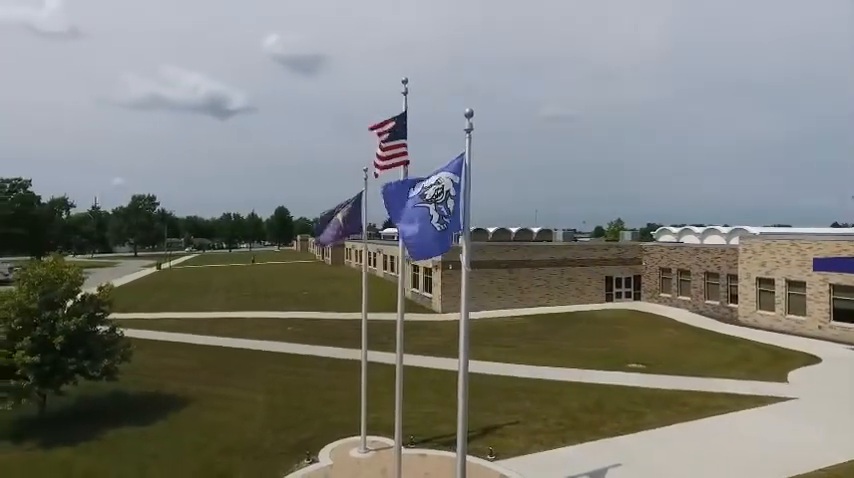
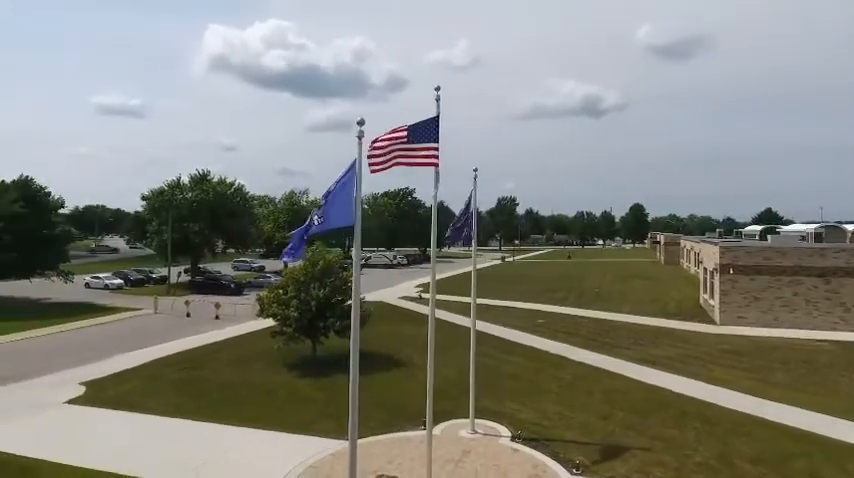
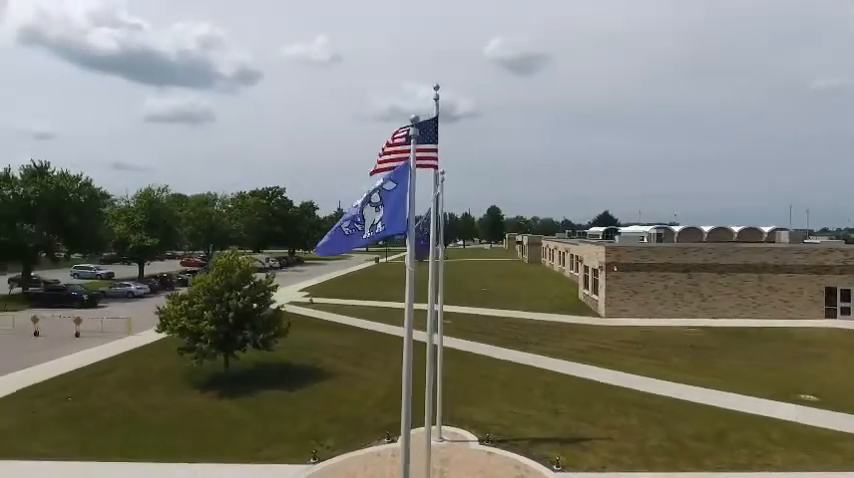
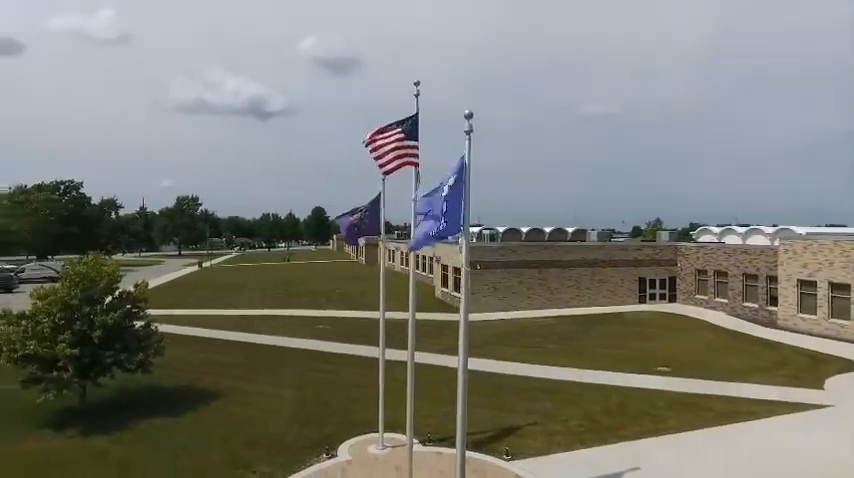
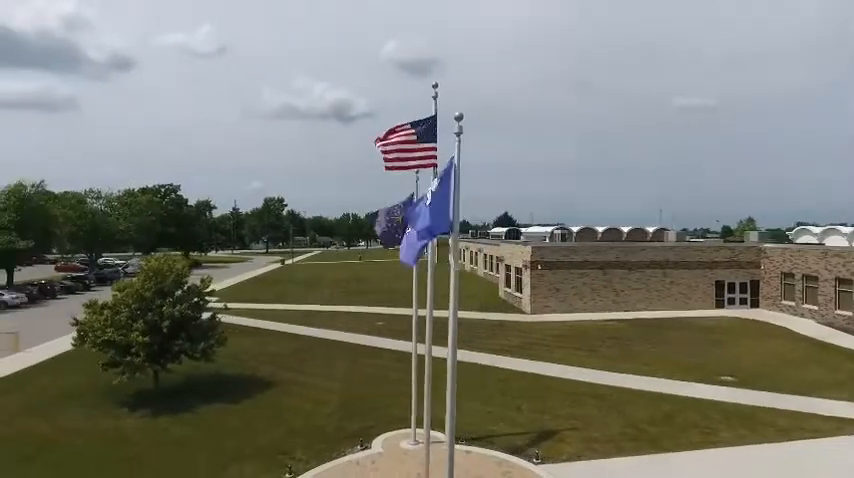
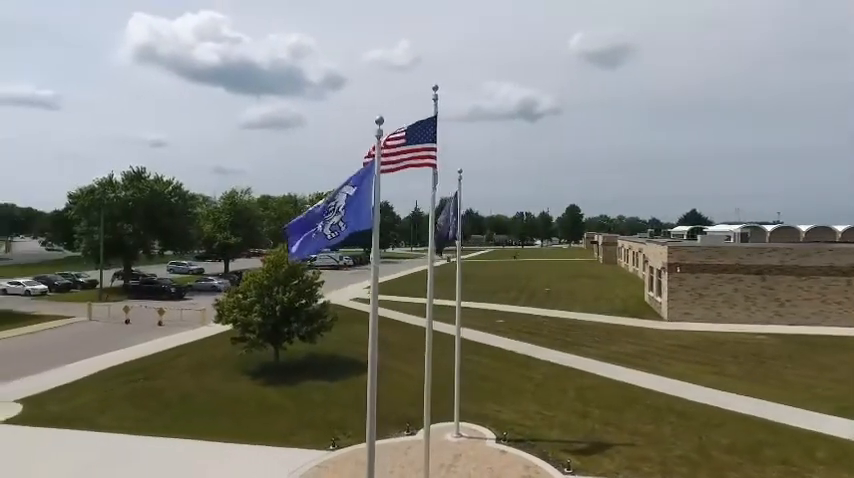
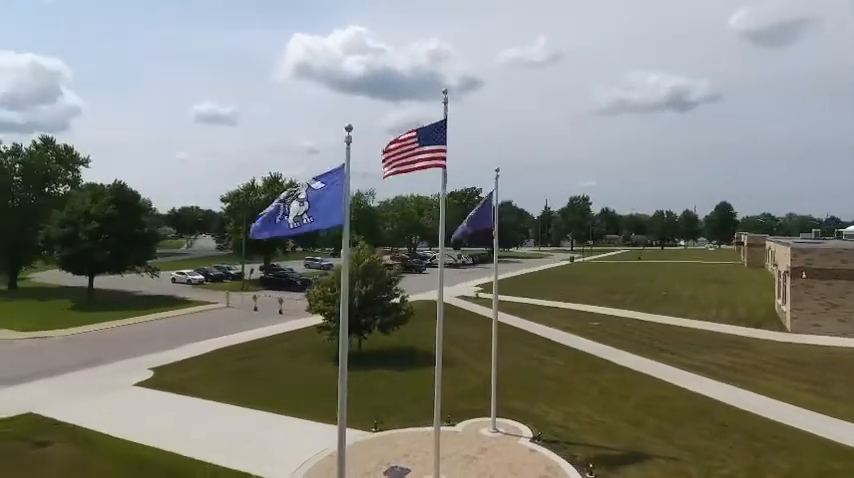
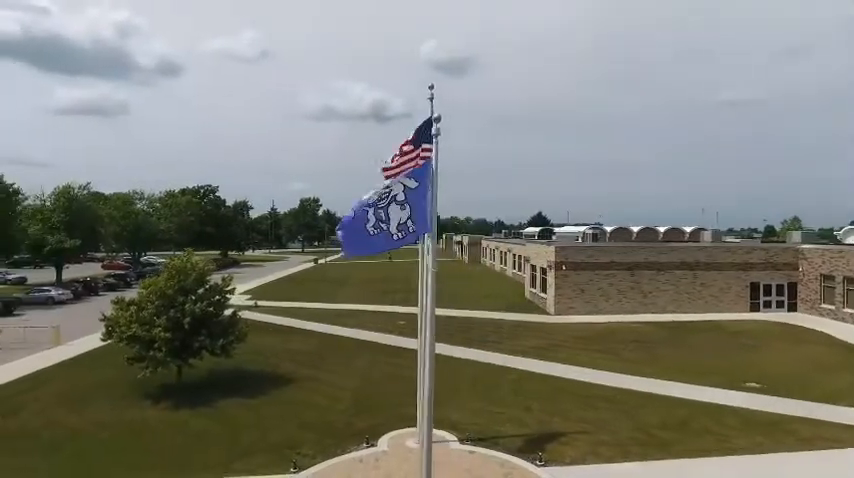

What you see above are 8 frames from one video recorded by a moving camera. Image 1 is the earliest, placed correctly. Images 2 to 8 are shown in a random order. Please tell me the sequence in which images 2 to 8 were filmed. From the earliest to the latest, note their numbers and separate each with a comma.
4, 5, 8, 3, 6, 2, 7
